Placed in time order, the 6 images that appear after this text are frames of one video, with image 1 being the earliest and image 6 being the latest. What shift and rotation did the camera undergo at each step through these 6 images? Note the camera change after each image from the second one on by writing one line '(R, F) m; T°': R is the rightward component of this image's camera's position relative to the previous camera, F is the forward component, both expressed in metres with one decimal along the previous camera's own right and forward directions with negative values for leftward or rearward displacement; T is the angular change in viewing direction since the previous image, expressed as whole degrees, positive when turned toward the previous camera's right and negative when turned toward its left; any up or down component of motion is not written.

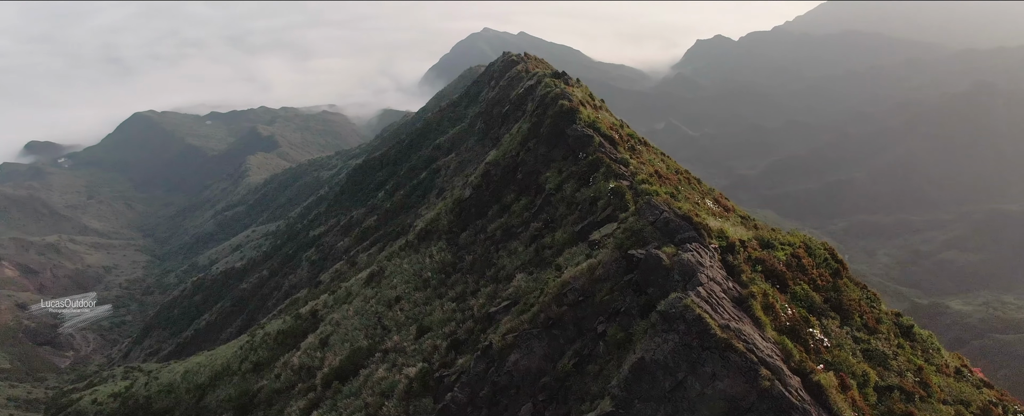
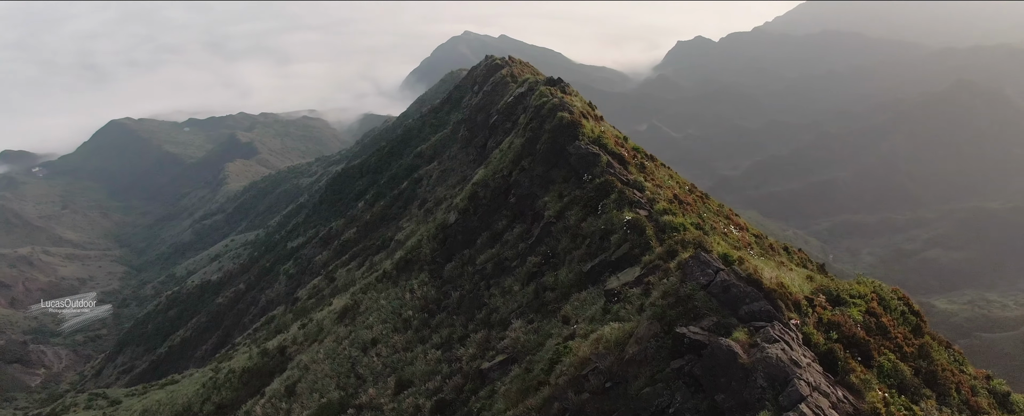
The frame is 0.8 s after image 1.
(-0.2, +2.0) m; +2°
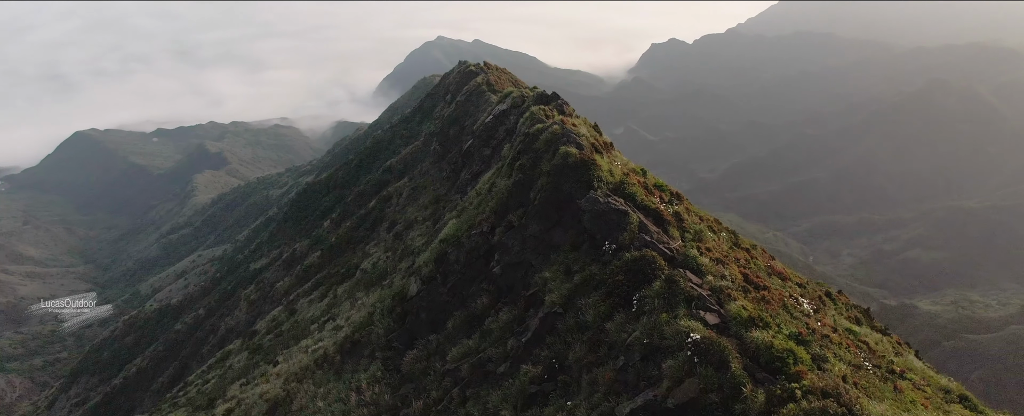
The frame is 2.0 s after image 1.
(-0.1, +3.8) m; +3°
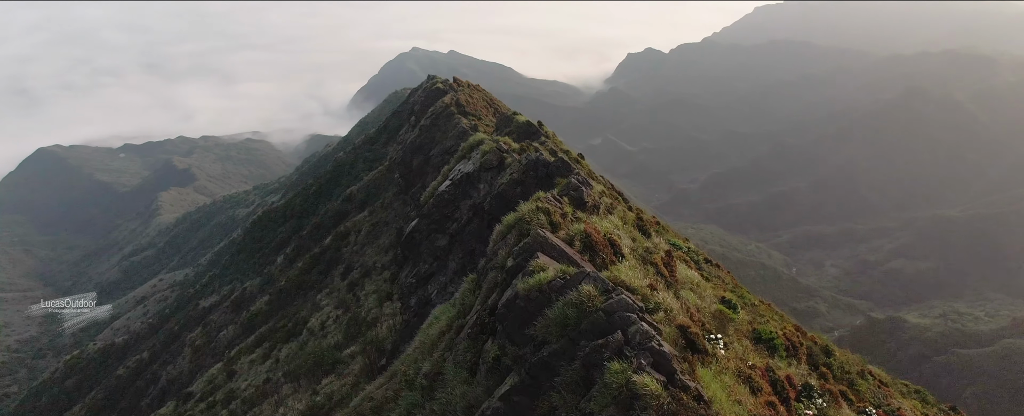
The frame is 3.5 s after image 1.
(+0.2, +5.4) m; +3°
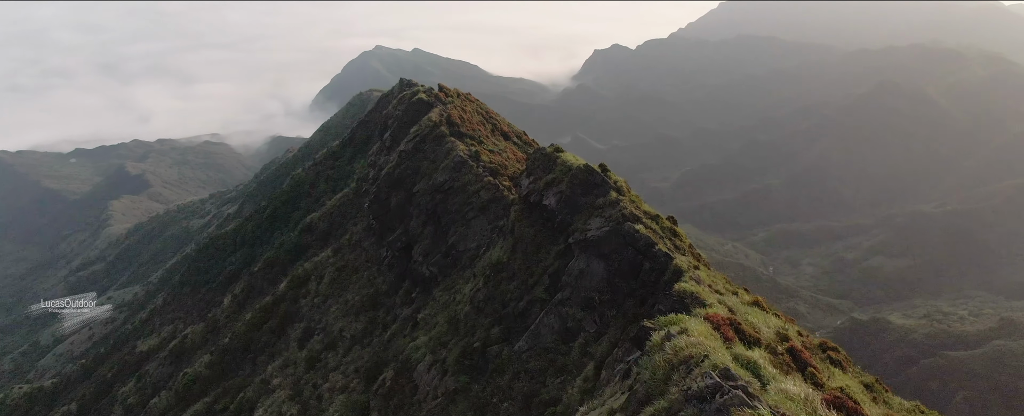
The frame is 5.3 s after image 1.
(-1.9, +6.9) m; +4°
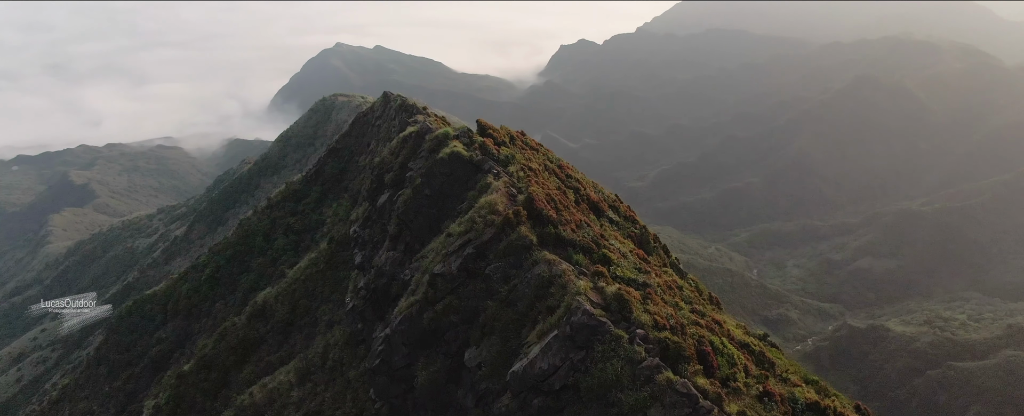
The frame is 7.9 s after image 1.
(-3.9, +10.8) m; +4°
